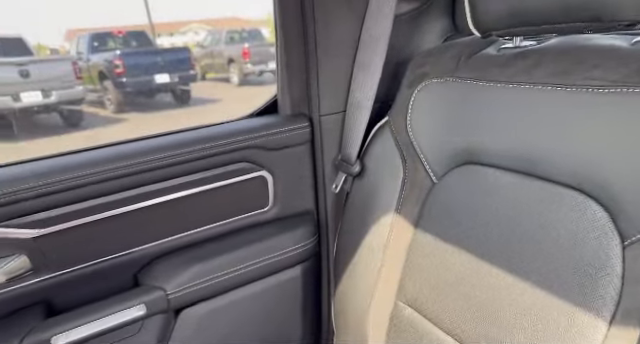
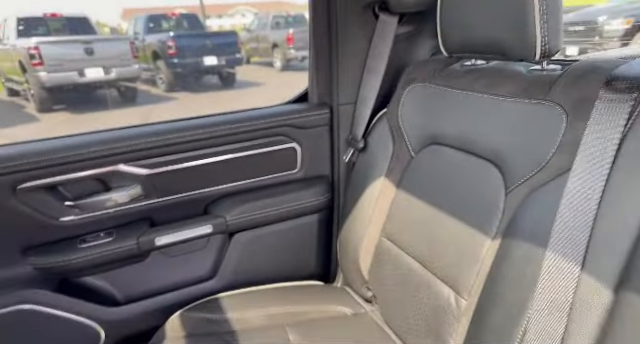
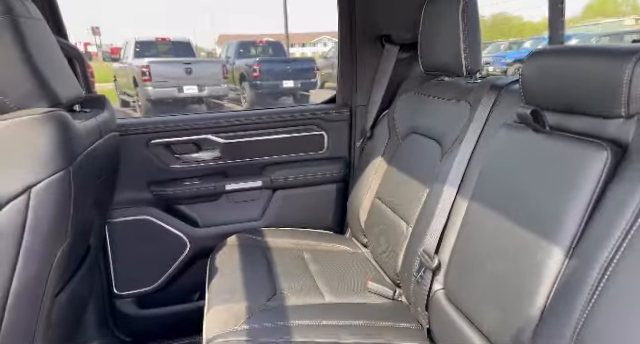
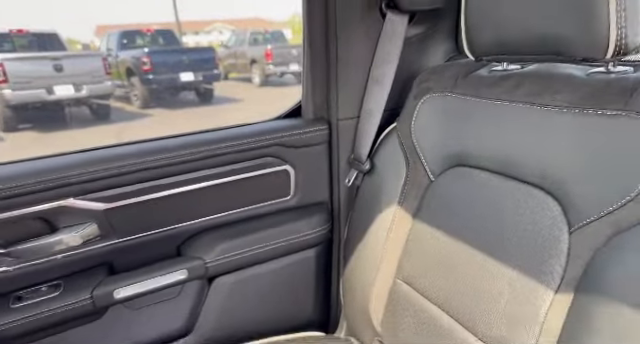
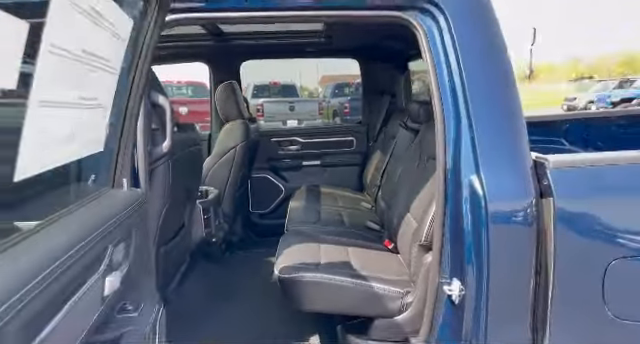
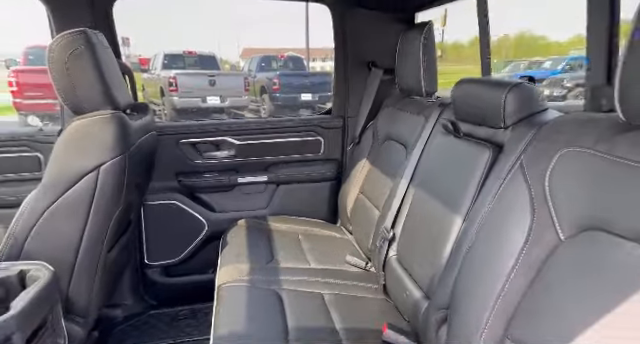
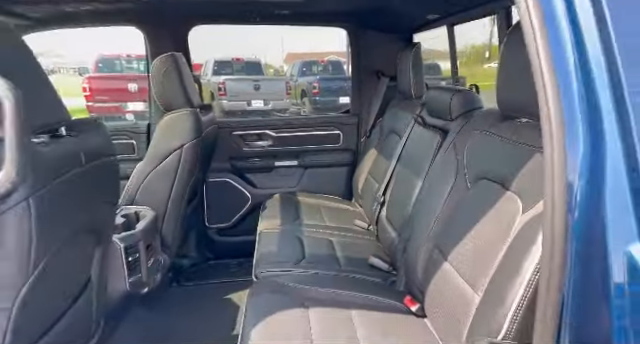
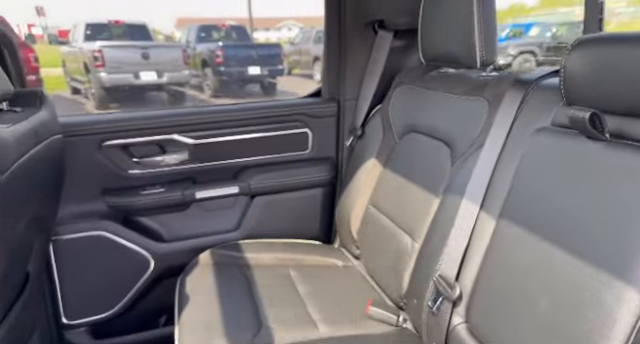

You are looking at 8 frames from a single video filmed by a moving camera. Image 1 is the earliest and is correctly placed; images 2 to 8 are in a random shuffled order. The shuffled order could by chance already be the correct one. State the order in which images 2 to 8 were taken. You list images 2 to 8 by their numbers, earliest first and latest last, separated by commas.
4, 2, 8, 3, 6, 7, 5
